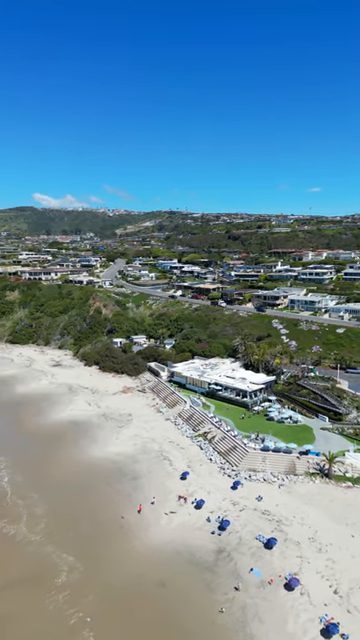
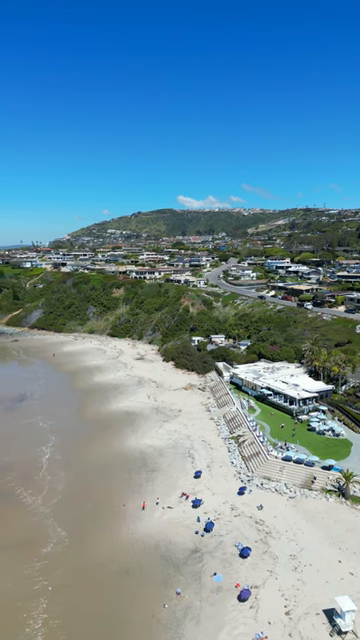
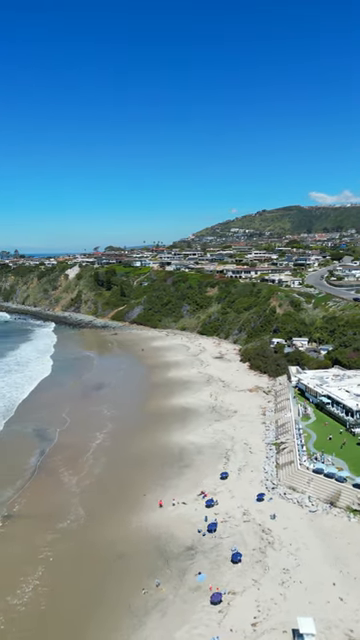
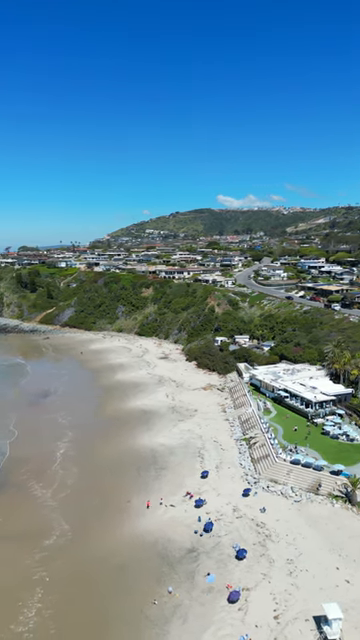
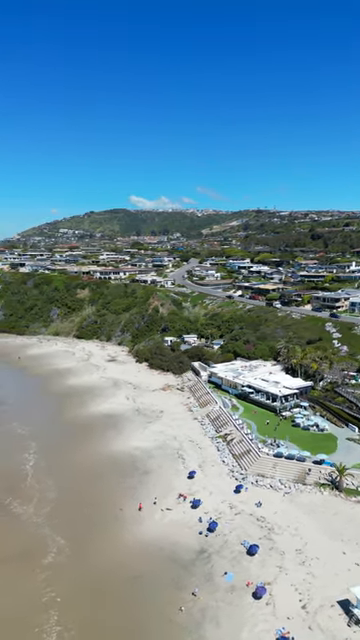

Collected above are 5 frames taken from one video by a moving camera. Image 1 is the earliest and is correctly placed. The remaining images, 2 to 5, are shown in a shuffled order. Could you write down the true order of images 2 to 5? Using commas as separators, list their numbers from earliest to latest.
5, 2, 4, 3
